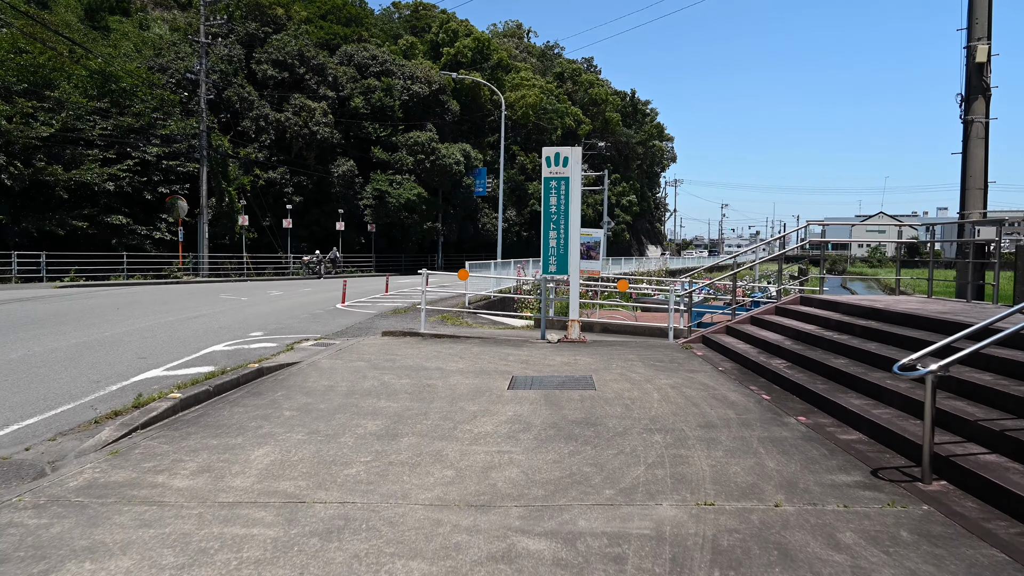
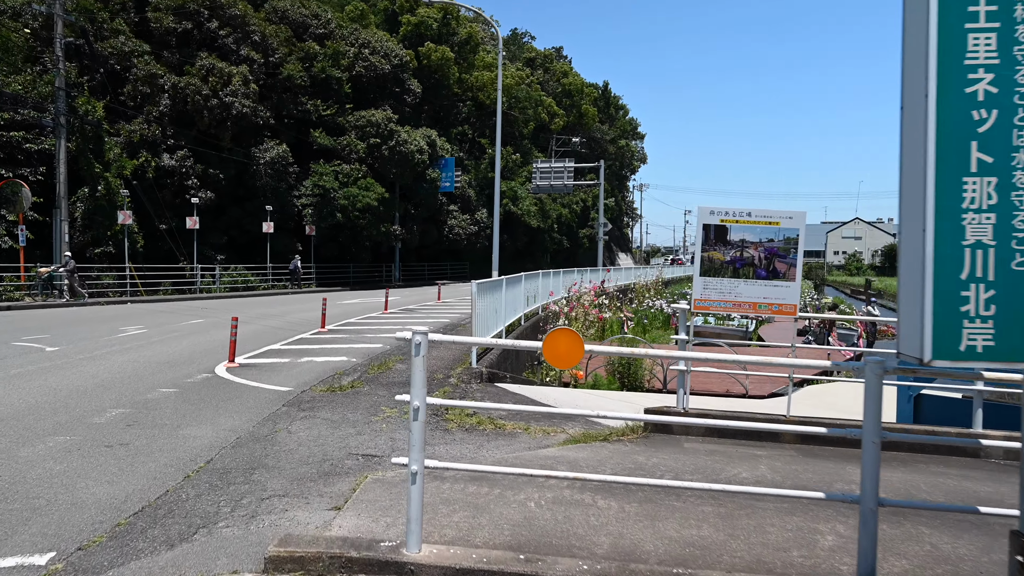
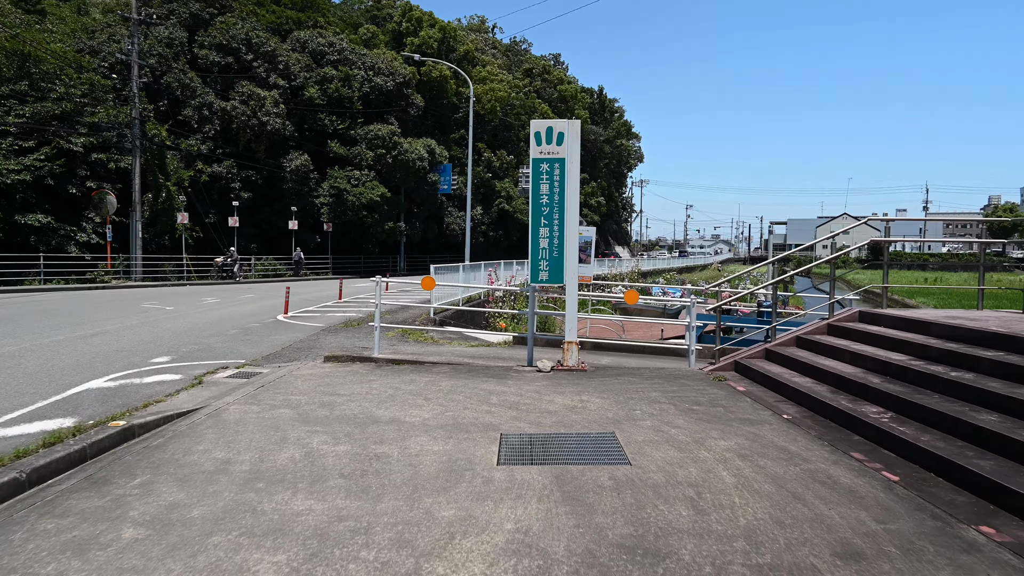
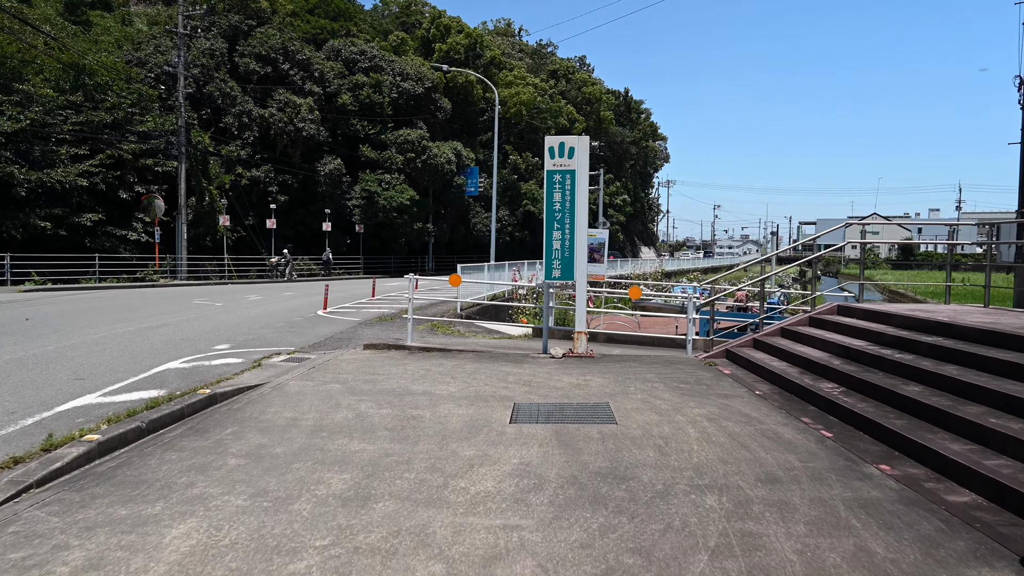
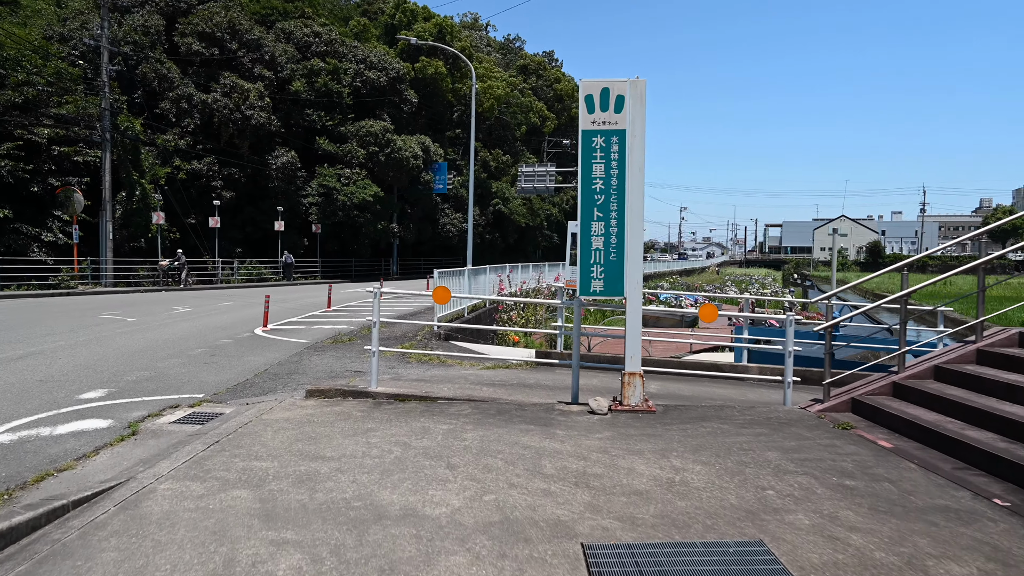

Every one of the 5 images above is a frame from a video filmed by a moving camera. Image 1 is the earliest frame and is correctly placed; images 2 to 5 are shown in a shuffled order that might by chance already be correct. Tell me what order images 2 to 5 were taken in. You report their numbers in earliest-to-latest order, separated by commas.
4, 3, 5, 2
